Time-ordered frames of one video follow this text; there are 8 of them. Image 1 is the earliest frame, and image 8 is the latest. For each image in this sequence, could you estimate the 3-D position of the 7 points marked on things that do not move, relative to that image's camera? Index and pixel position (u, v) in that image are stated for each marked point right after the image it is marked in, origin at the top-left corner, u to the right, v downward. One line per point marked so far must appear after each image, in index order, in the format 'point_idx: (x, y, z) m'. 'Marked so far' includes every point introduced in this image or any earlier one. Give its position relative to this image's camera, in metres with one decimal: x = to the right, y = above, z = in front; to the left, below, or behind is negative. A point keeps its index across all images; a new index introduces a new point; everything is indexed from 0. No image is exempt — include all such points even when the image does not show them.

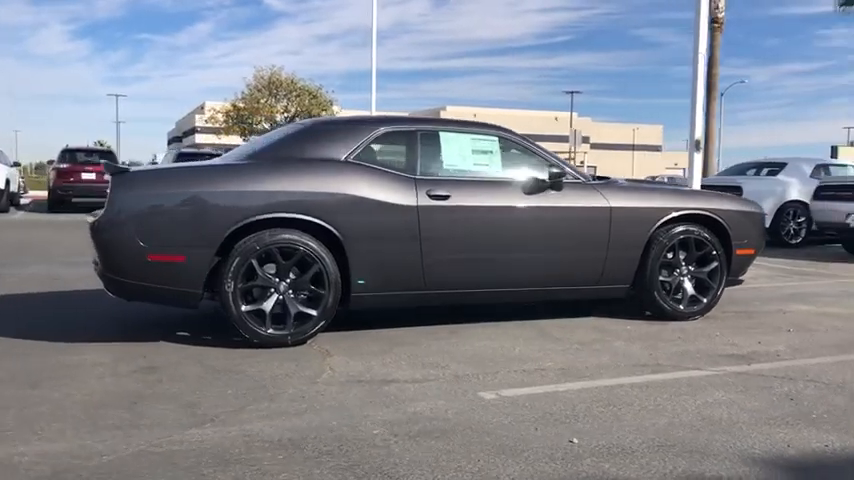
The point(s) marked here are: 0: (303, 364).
0: (-0.8, -0.8, +5.5) m
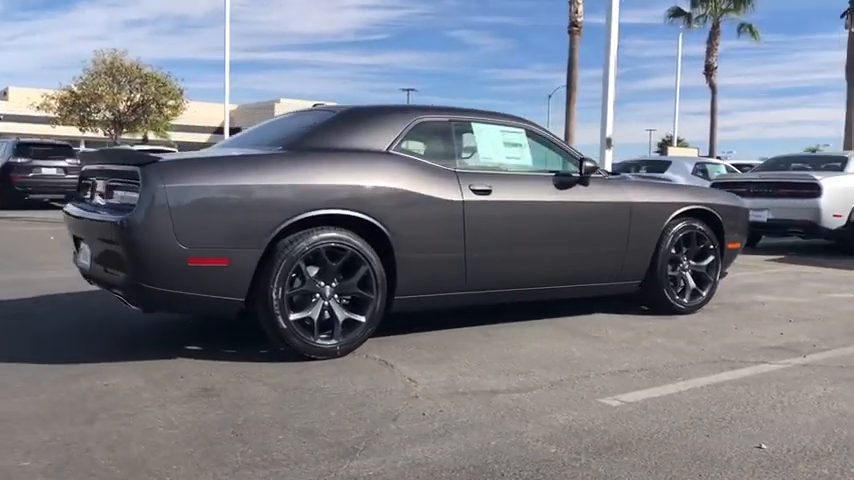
0: (-0.3, -0.8, +4.9) m
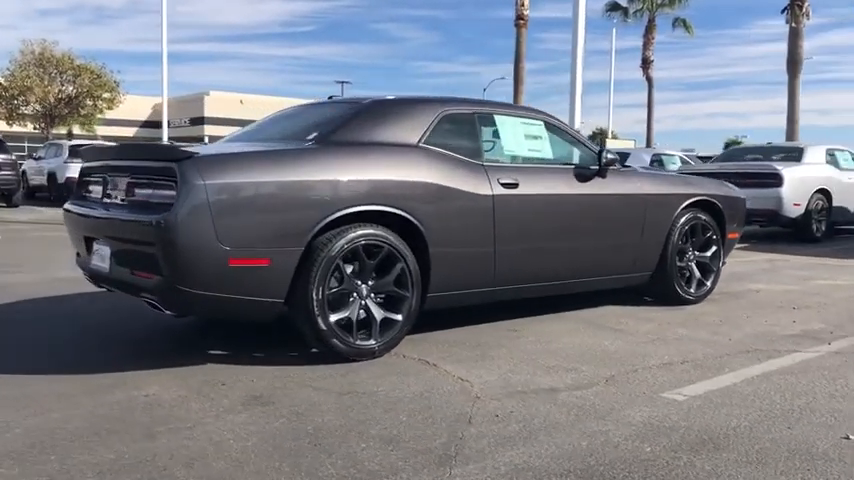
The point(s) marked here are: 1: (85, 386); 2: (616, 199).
0: (0.0, -0.8, +4.8) m
1: (-1.9, -0.8, +4.6) m
2: (+1.6, +0.3, +6.6) m
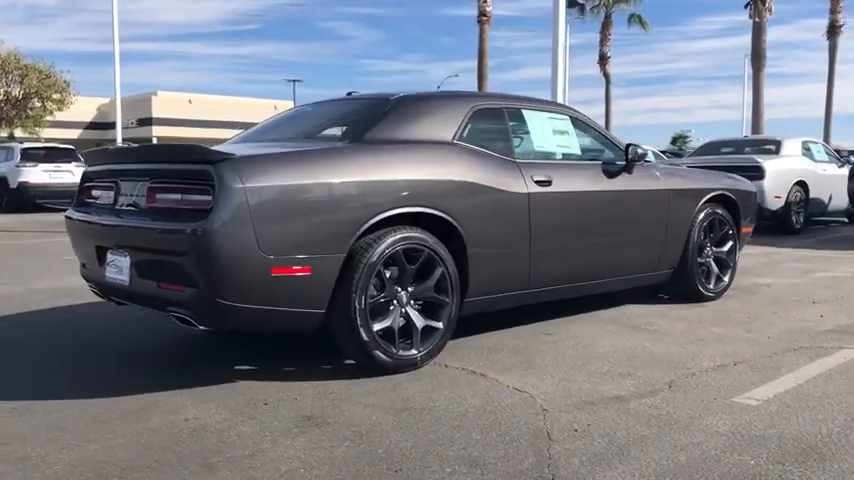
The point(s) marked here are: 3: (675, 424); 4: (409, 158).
0: (+0.3, -0.8, +4.5) m
1: (-1.6, -0.9, +4.2) m
2: (+1.7, +0.4, +6.4) m
3: (+1.2, -0.9, +3.9) m
4: (-0.1, +0.5, +4.9) m
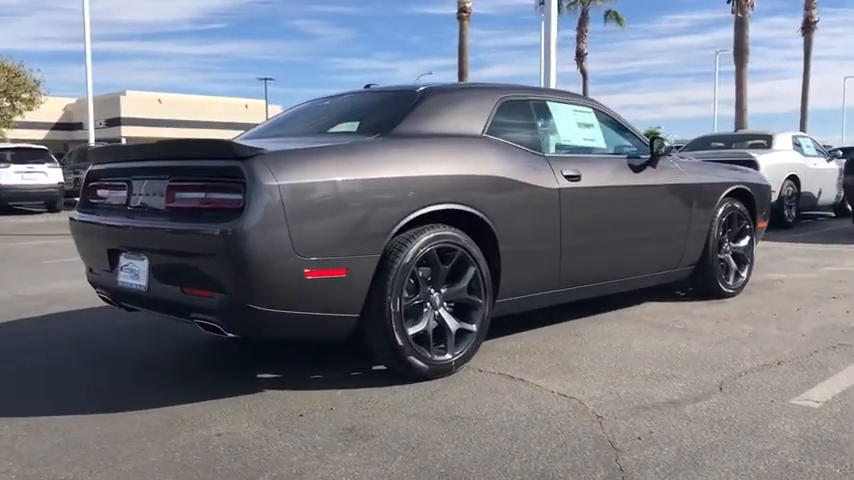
0: (+0.5, -0.8, +4.3) m
1: (-1.4, -0.9, +3.9) m
2: (+1.9, +0.4, +6.3) m
3: (+1.4, -0.9, +3.7) m
4: (+0.1, +0.5, +4.7) m
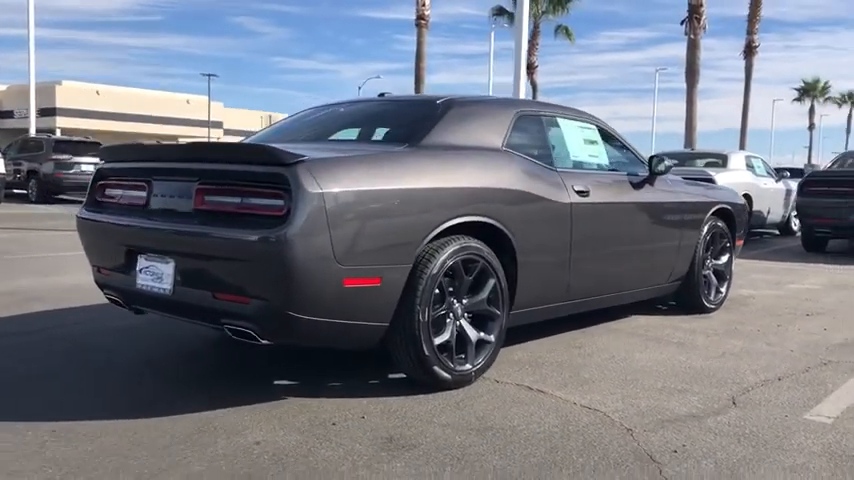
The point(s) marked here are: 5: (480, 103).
0: (+0.7, -0.9, +4.3) m
1: (-1.2, -0.9, +3.8) m
2: (+1.9, +0.3, +6.4) m
3: (+1.6, -1.0, +3.9) m
4: (+0.2, +0.4, +4.7) m
5: (+0.3, +0.9, +5.3) m
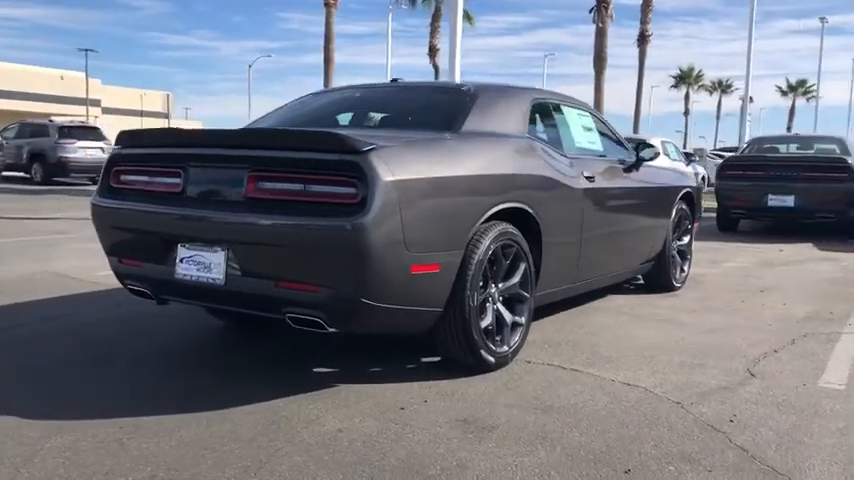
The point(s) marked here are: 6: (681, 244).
0: (+1.0, -0.8, +4.6) m
1: (-0.8, -0.9, +3.7) m
2: (+1.8, +0.4, +6.8) m
3: (+2.0, -0.9, +4.2) m
4: (+0.4, +0.5, +4.9) m
5: (+0.5, +1.0, +5.4) m
6: (+2.5, 0.0, +7.9) m
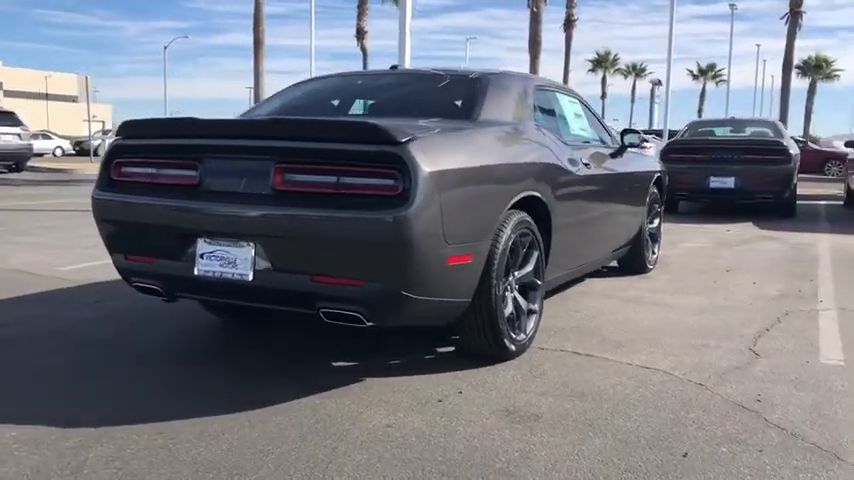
0: (+1.1, -0.7, +4.6) m
1: (-0.6, -0.8, +3.6) m
2: (+1.7, +0.5, +6.9) m
3: (+2.1, -0.8, +4.4) m
4: (+0.5, +0.6, +4.9) m
5: (+0.5, +1.1, +5.4) m
6: (+2.3, +0.1, +8.1) m
